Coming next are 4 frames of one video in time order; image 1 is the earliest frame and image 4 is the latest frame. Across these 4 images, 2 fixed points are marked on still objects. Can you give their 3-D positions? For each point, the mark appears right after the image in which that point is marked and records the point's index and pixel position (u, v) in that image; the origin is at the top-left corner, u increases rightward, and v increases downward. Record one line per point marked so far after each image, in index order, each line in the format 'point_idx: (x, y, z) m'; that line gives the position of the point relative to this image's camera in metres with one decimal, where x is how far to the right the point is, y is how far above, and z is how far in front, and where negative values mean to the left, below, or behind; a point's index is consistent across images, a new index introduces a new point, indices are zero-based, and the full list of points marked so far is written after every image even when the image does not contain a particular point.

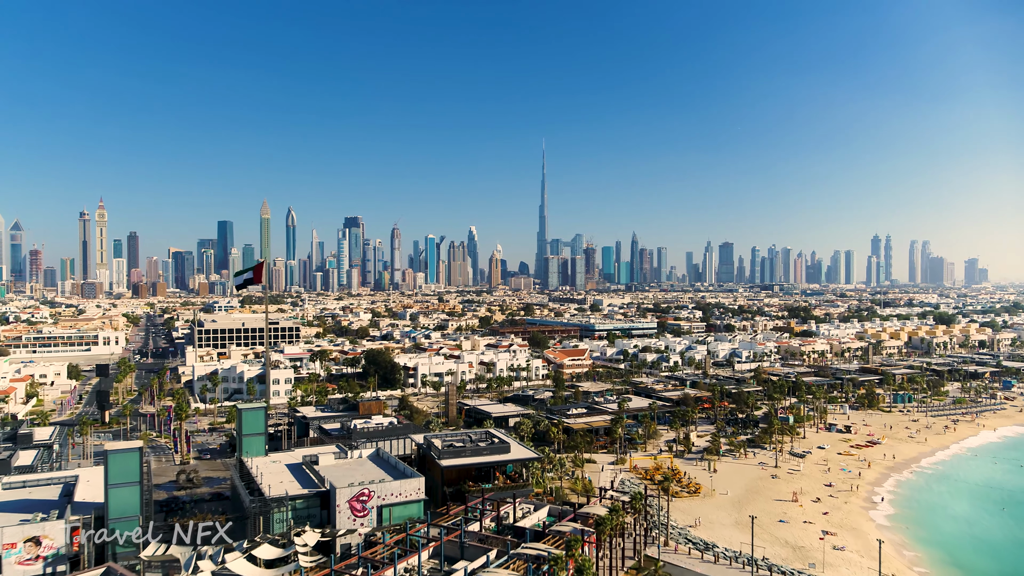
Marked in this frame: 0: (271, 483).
0: (-6.7, -5.4, +19.2) m
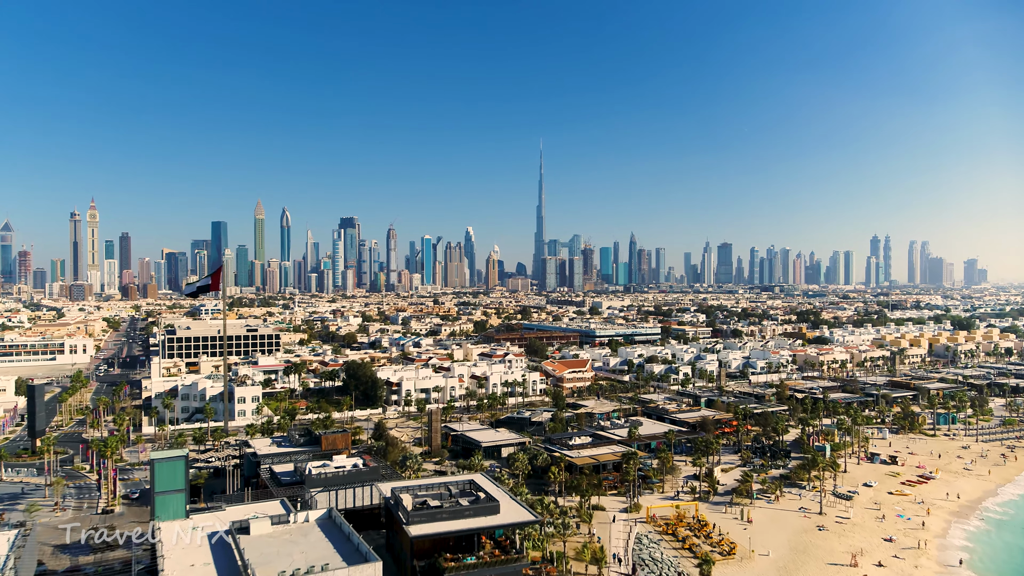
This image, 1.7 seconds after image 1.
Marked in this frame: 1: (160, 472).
0: (-6.9, -5.8, +14.4) m
1: (-8.6, -4.5, +17.0) m
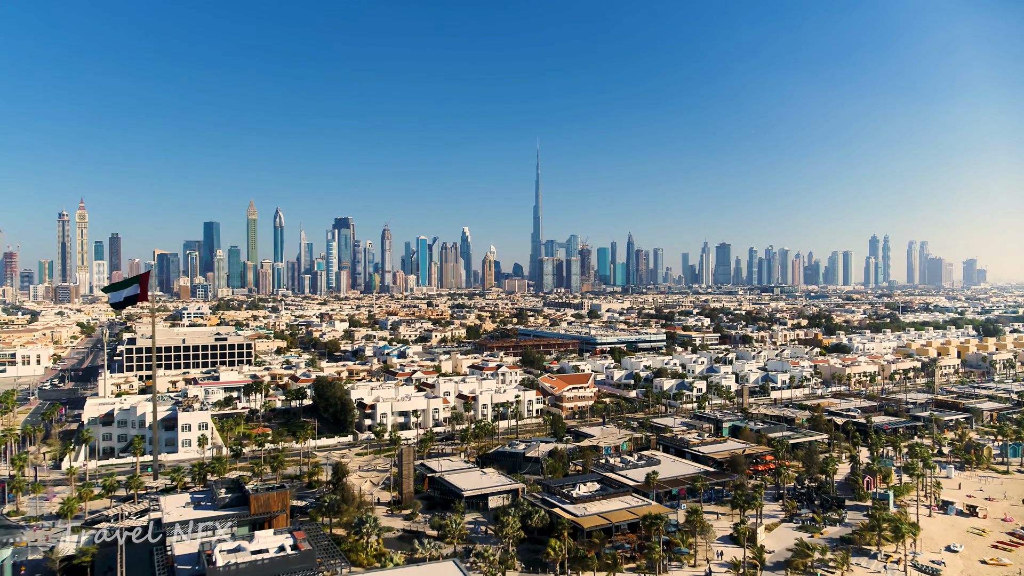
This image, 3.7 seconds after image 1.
0: (-7.2, -6.2, +8.6) m
1: (-8.9, -4.9, +11.2) m
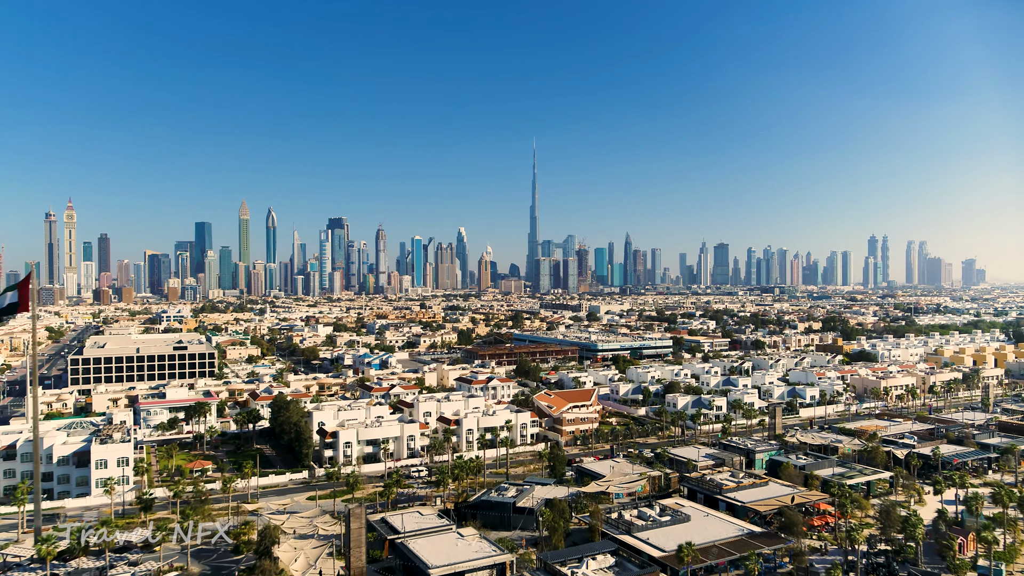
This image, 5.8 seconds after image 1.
0: (-7.6, -6.3, +2.3) m
1: (-9.3, -5.0, +4.9) m
